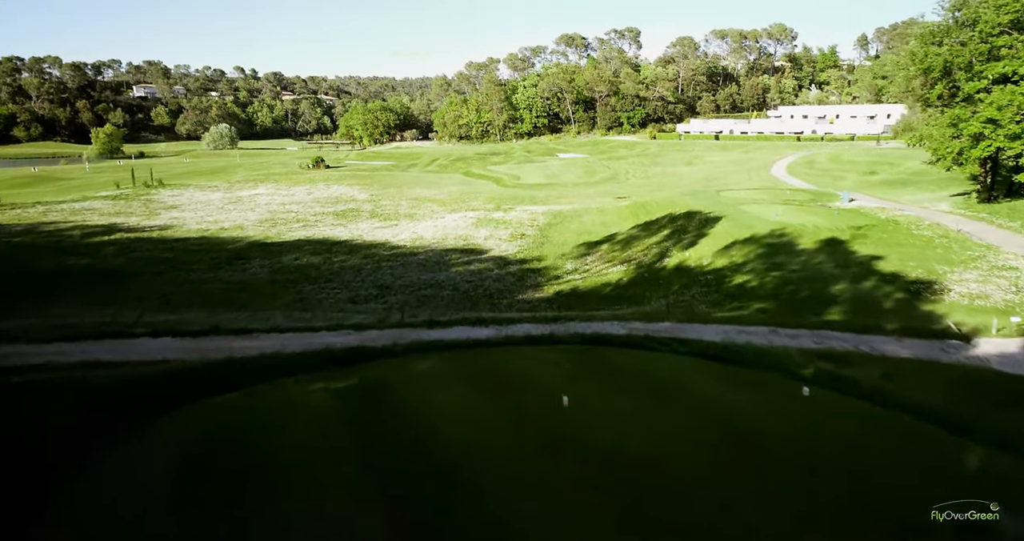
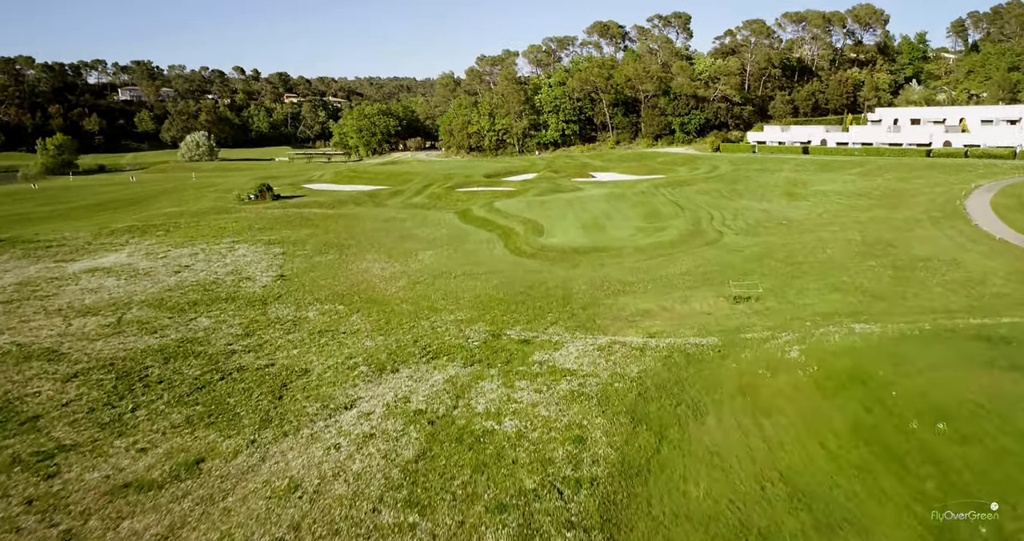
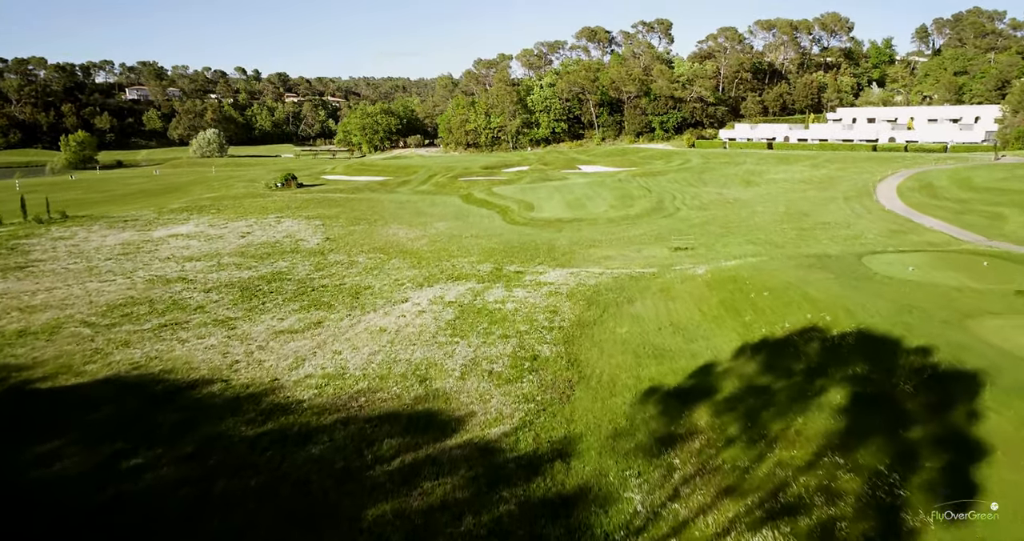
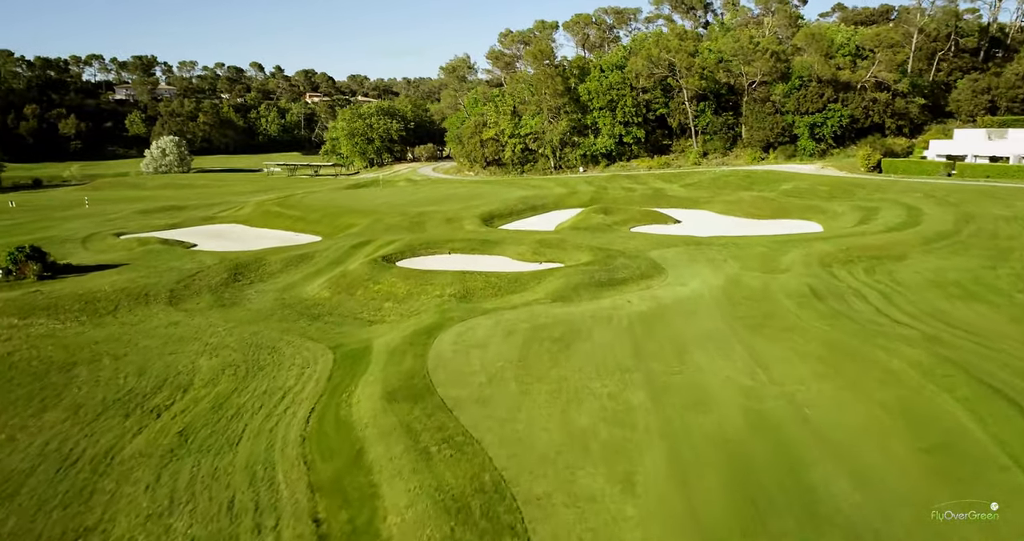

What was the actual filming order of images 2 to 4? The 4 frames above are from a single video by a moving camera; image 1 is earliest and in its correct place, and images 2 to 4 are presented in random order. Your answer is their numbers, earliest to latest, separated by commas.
3, 2, 4
